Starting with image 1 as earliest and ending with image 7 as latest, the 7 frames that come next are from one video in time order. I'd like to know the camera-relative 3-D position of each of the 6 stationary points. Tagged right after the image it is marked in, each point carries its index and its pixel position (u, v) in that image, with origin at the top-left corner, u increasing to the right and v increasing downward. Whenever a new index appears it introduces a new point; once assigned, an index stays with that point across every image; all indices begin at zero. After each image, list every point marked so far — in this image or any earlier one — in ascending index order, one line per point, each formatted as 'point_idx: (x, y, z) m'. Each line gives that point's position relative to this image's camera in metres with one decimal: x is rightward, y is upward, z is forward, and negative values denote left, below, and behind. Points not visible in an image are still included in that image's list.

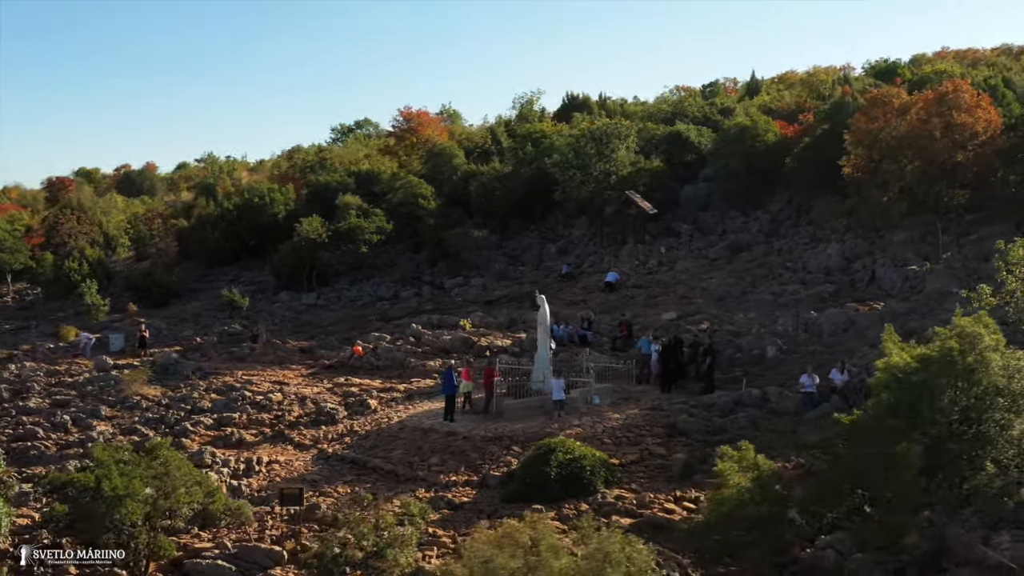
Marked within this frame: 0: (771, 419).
0: (+3.9, -2.0, +17.6) m
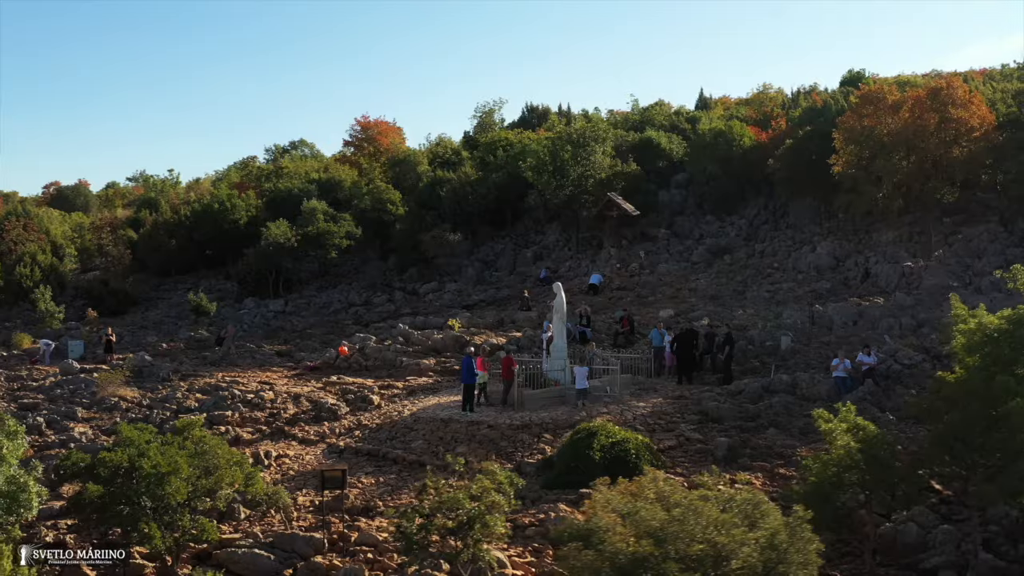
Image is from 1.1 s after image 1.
0: (+4.3, -1.7, +17.1) m
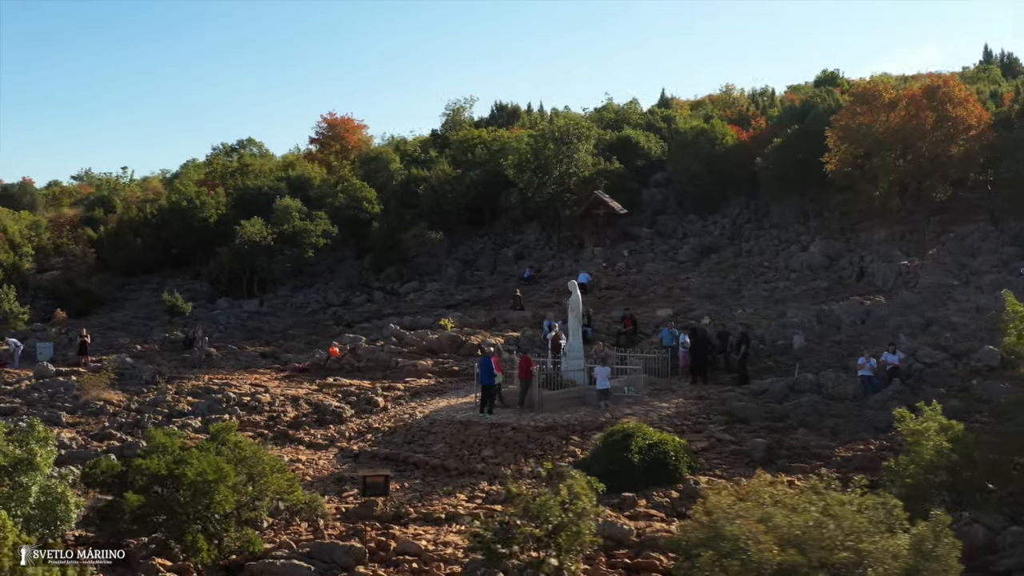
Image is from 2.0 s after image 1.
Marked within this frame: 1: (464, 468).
0: (+4.6, -1.7, +16.8) m
1: (-0.6, -2.4, +15.3) m
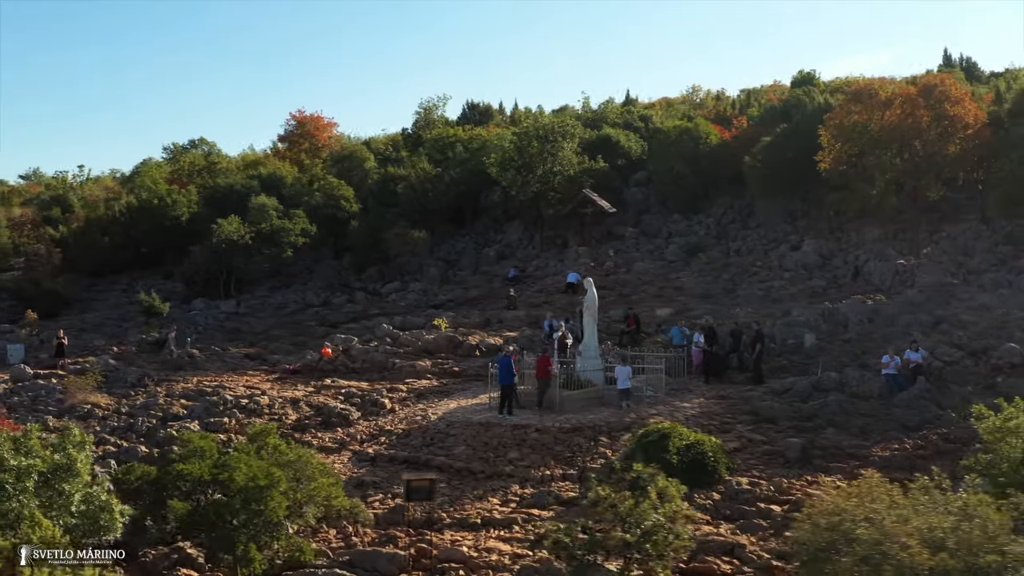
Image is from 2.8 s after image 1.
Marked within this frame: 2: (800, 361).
0: (+4.9, -1.6, +16.5) m
1: (-0.3, -2.3, +14.8) m
2: (+4.8, -1.2, +19.2) m
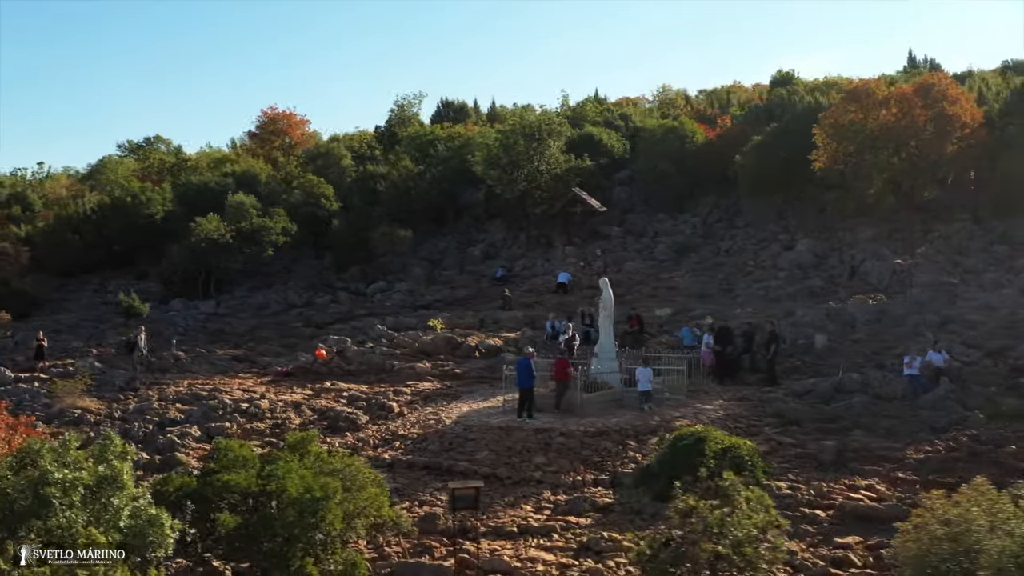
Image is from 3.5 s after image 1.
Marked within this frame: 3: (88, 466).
0: (+5.2, -1.6, +16.3) m
1: (+0.1, -2.3, +14.4) m
2: (+4.9, -1.2, +19.0) m
3: (-3.3, -1.4, +9.1) m
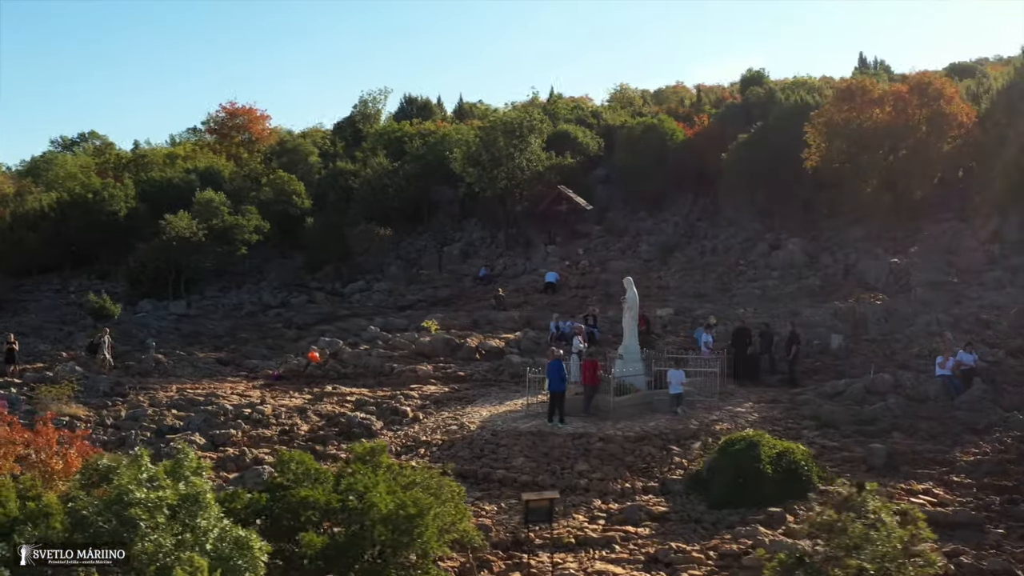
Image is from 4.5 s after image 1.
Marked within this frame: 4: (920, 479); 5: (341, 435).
0: (+5.6, -1.6, +16.0) m
1: (+0.6, -2.3, +13.8) m
2: (+5.2, -1.2, +18.7) m
3: (-2.5, -1.4, +8.3) m
4: (+4.8, -2.3, +13.7) m
5: (-2.5, -2.2, +17.0) m
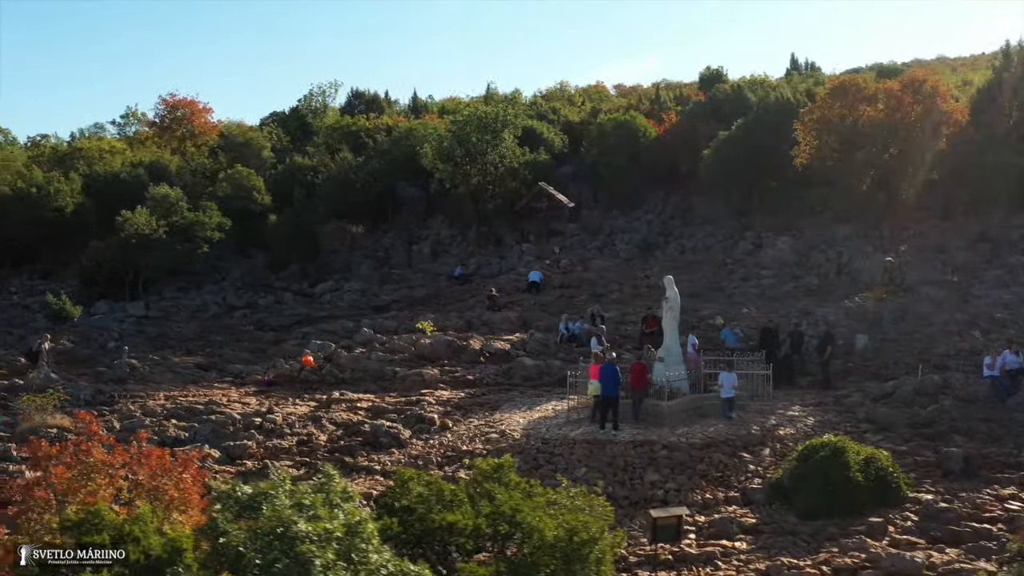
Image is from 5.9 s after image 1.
0: (+6.2, -1.6, +15.7) m
1: (+1.4, -2.3, +13.0) m
2: (+5.5, -1.2, +18.3) m
3: (-1.2, -1.4, +7.3) m
4: (+5.6, -2.2, +13.3) m
5: (-2.0, -2.2, +15.9) m
